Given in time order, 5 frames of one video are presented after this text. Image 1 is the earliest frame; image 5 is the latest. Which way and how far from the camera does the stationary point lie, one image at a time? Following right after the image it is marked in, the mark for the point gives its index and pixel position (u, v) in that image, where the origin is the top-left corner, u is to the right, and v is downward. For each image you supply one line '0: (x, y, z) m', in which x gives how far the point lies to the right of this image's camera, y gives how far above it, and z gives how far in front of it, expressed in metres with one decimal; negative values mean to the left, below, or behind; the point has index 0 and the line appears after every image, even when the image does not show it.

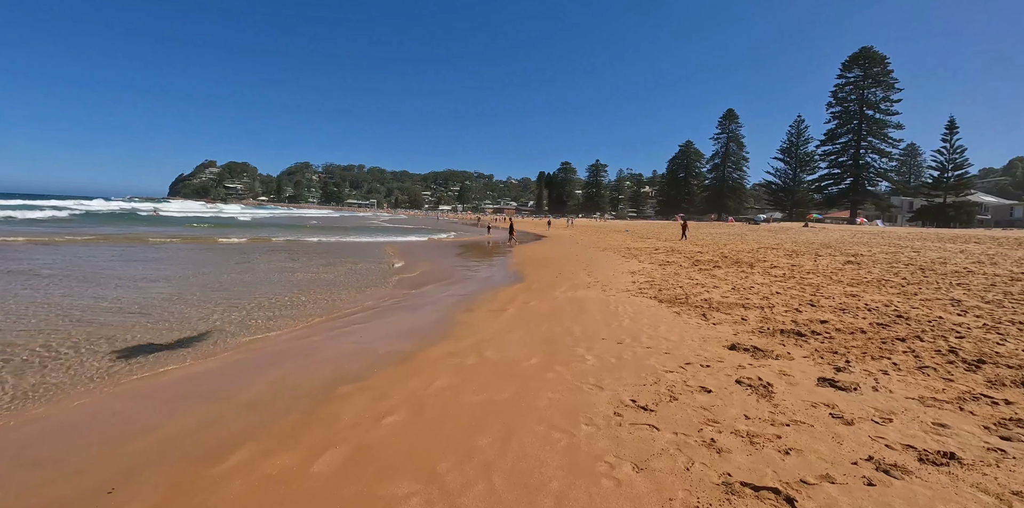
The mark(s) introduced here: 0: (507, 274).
0: (-0.2, -0.6, +13.7) m
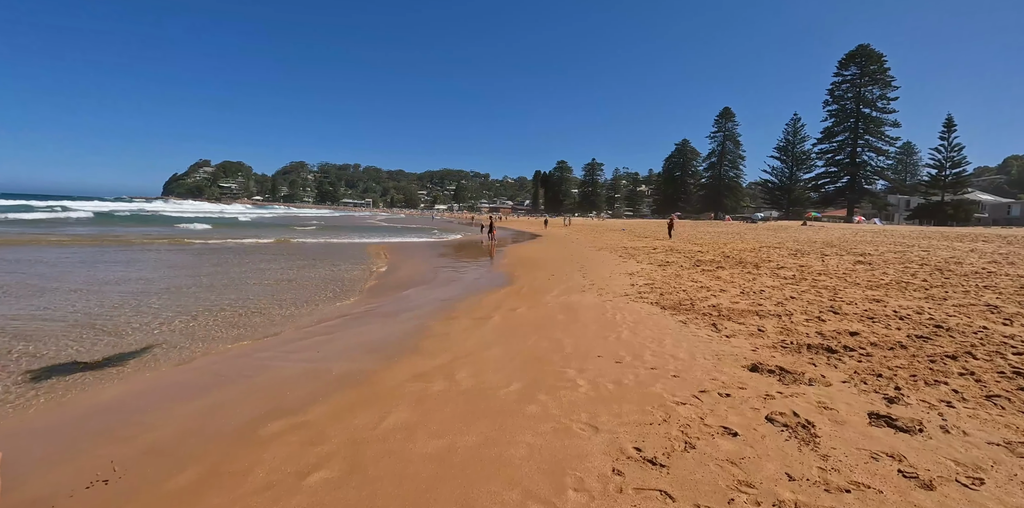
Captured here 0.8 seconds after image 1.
0: (-0.5, -0.6, +12.8) m
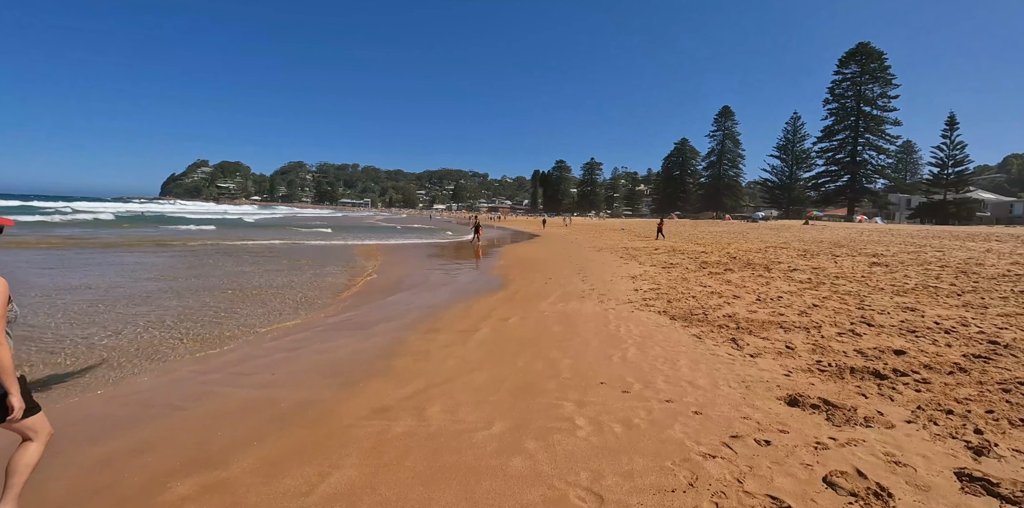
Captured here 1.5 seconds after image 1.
0: (-0.6, -0.7, +12.0) m
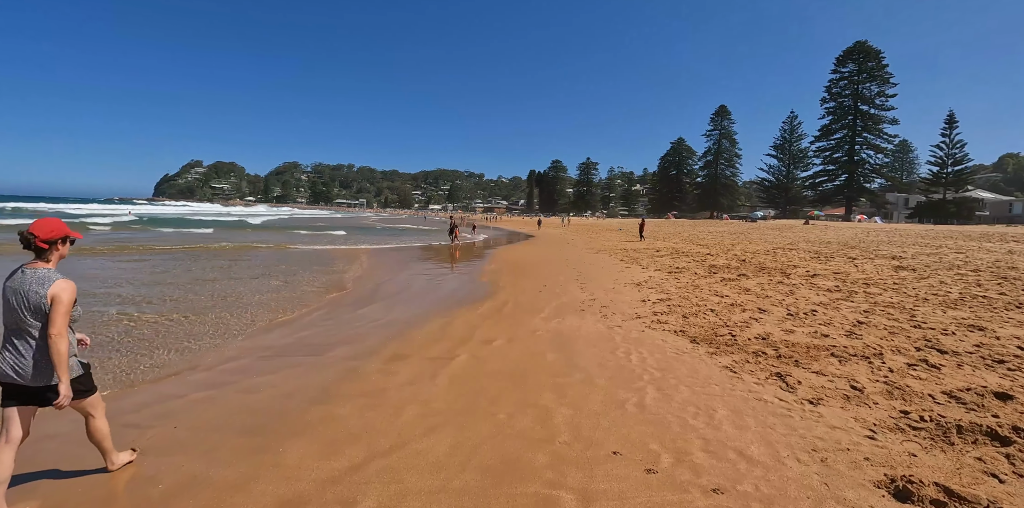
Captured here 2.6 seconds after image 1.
0: (-0.8, -0.8, +10.7) m
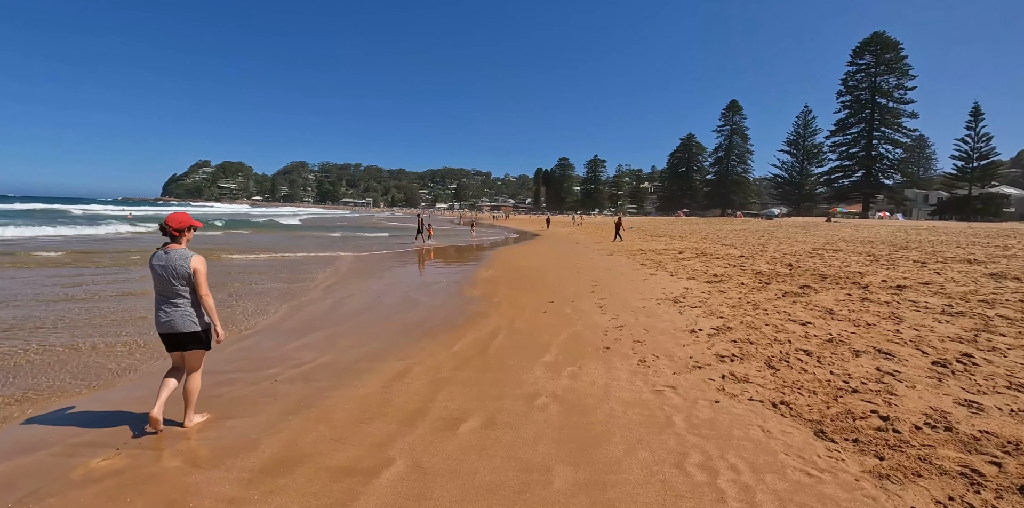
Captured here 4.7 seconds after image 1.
0: (-0.9, -0.9, +8.4) m
